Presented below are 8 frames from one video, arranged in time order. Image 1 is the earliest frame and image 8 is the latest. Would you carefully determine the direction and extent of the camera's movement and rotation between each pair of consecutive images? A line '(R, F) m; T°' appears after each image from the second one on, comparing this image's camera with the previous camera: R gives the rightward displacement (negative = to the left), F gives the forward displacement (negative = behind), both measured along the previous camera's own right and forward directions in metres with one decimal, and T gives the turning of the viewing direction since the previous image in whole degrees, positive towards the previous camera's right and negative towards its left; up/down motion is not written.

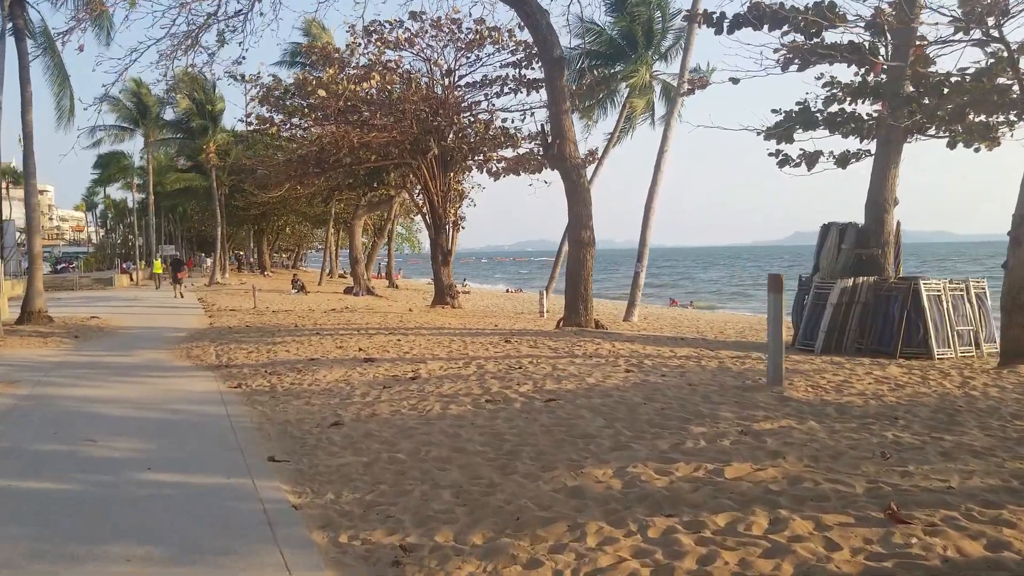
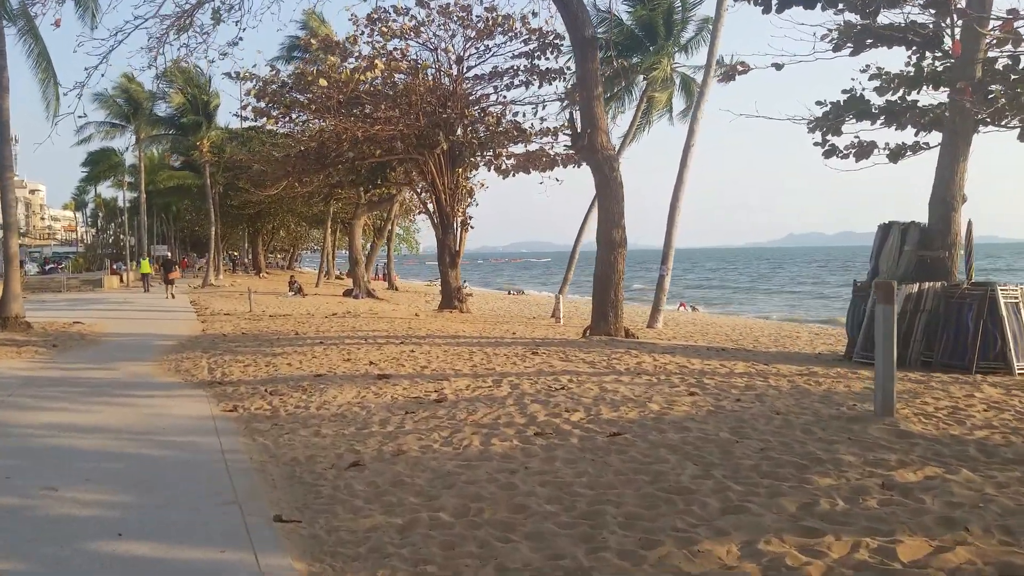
(-0.4, +1.2) m; 0°
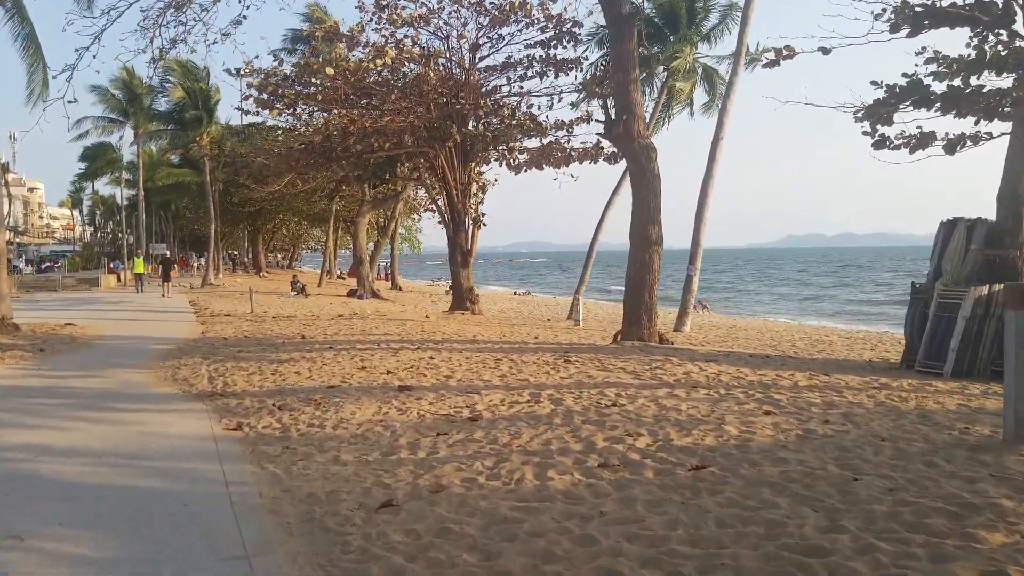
(-0.4, +0.9) m; 0°
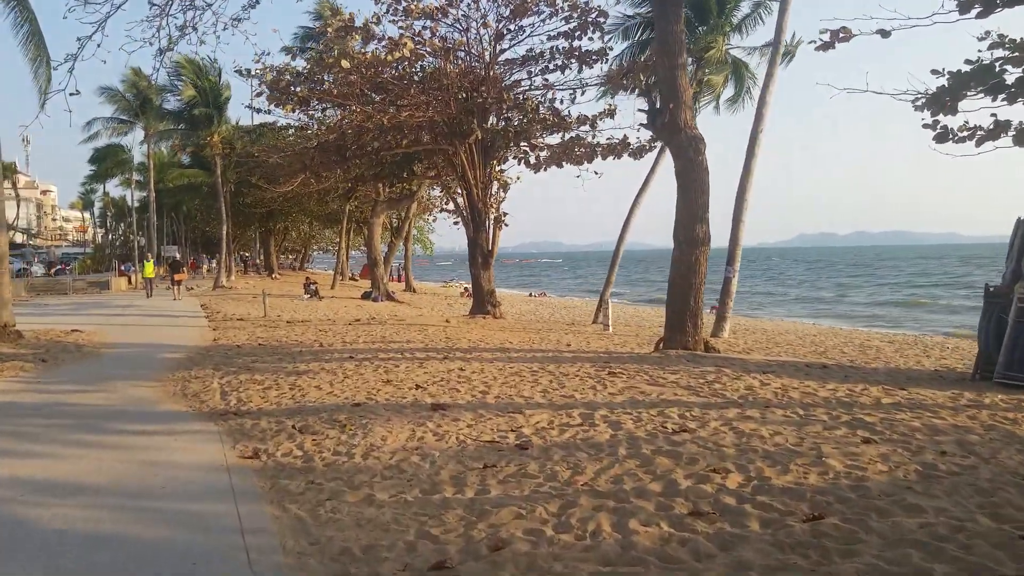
(-0.3, +0.8) m; -1°
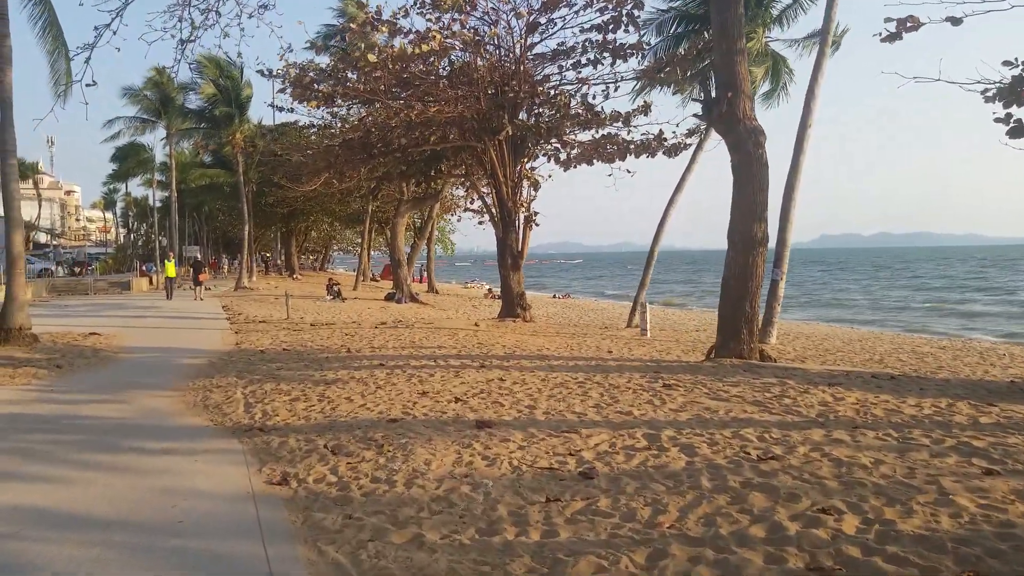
(-0.3, +0.7) m; -1°
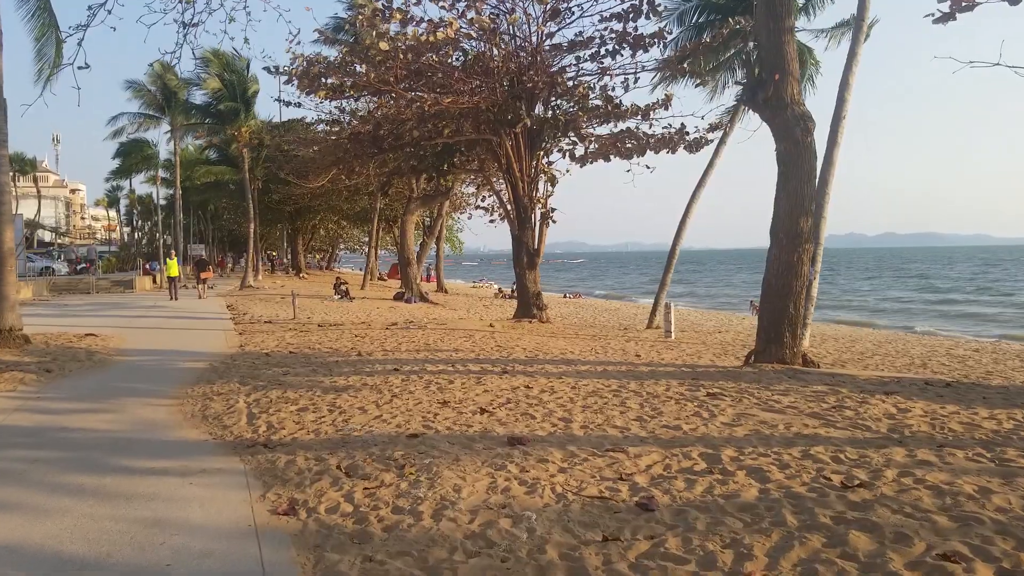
(-0.2, +0.7) m; 0°
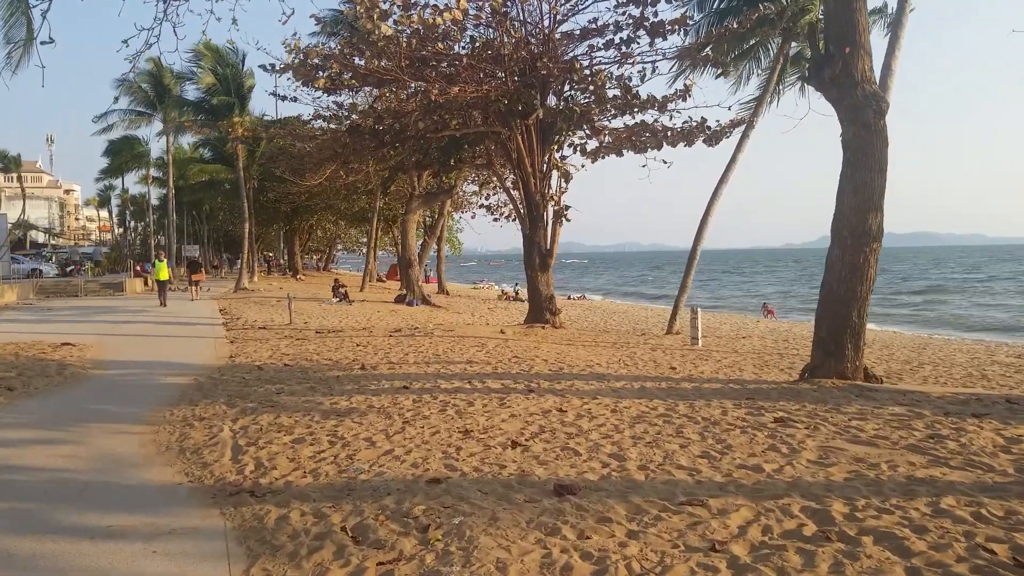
(-0.3, +1.1) m; 0°
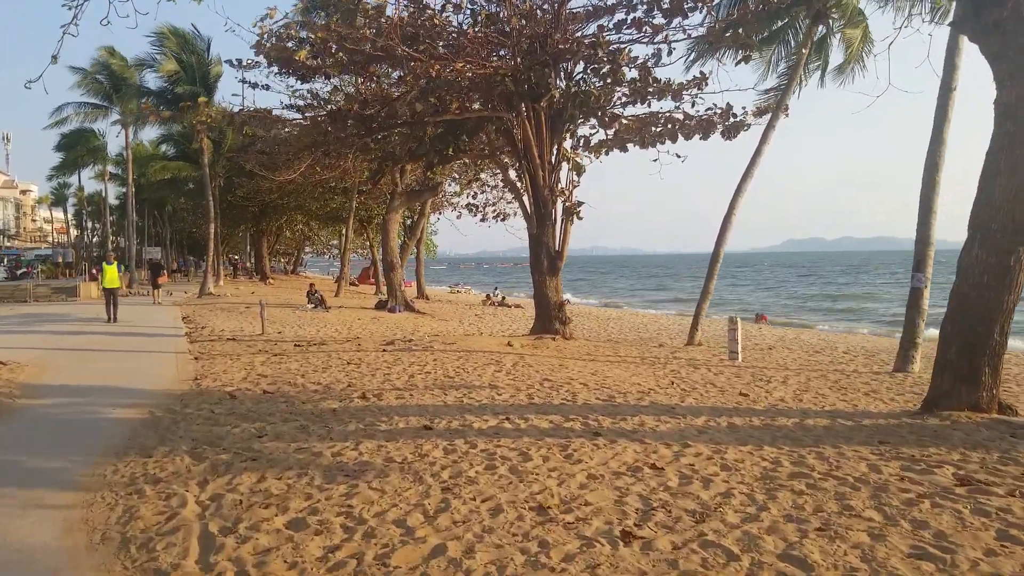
(-0.6, +1.8) m; +2°
